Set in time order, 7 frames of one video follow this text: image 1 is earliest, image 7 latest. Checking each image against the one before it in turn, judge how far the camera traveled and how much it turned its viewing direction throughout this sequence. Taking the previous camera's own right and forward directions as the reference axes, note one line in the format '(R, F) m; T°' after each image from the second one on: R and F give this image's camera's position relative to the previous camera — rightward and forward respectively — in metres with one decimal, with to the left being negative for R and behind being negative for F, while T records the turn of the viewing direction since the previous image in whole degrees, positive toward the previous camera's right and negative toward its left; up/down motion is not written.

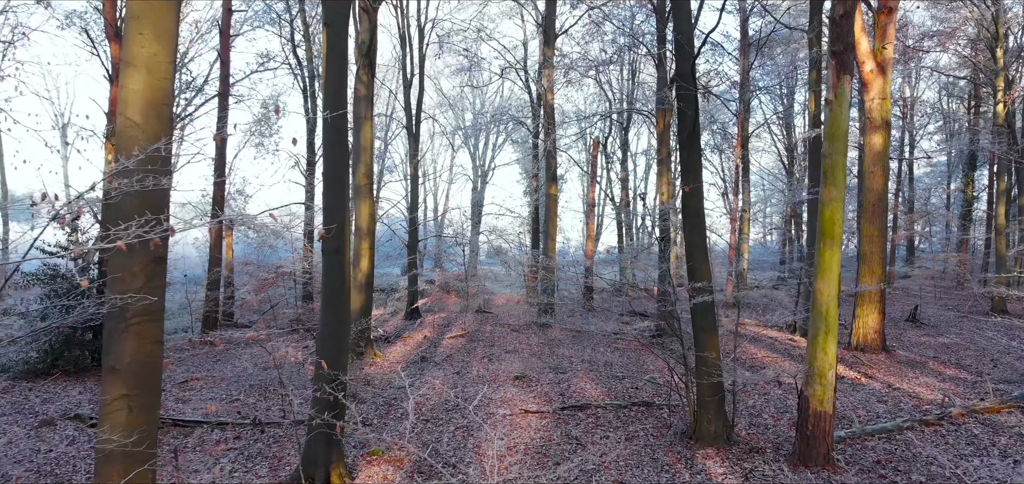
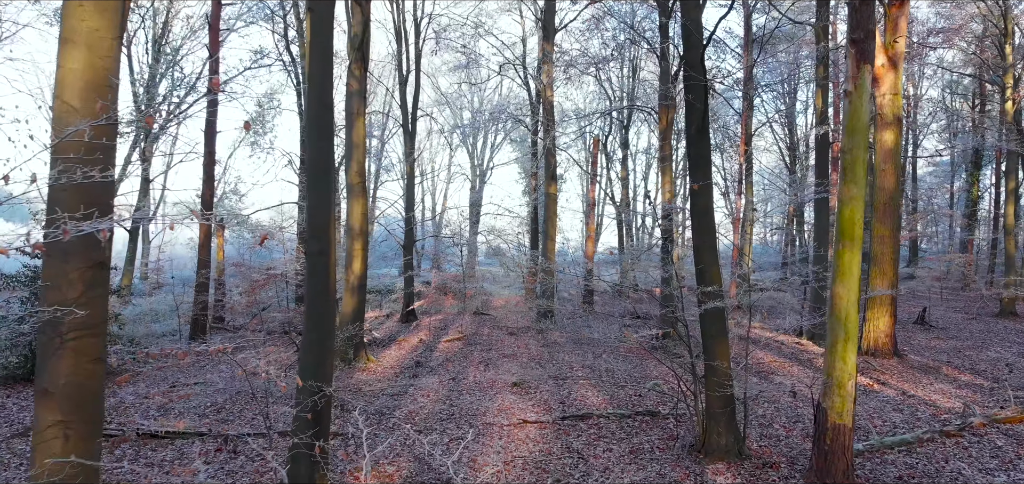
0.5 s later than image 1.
(0.0, +0.4) m; 0°
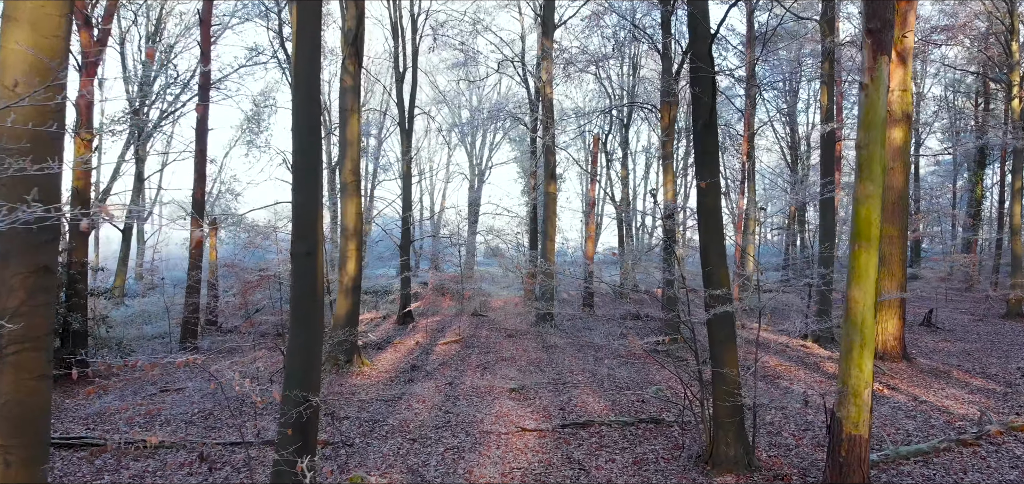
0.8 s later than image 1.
(0.0, +0.3) m; 0°
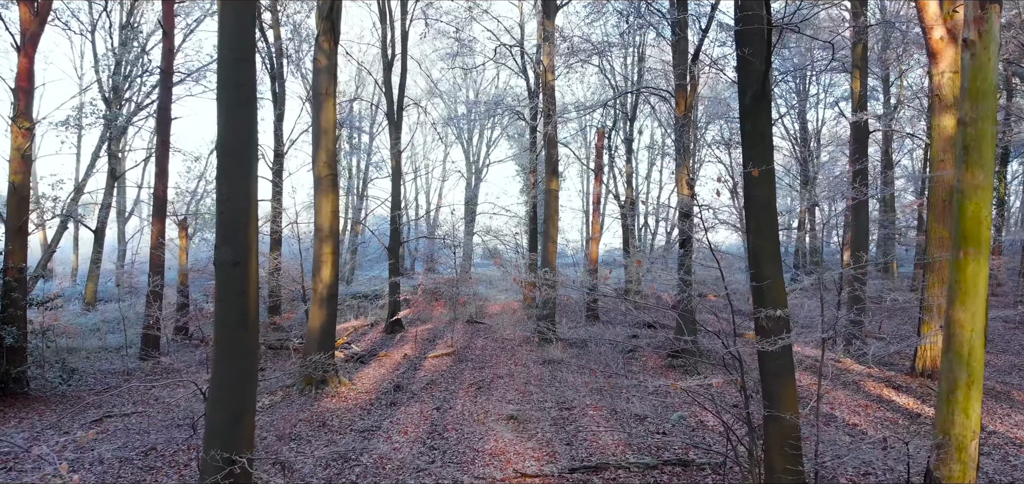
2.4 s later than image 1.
(0.0, +1.1) m; 0°
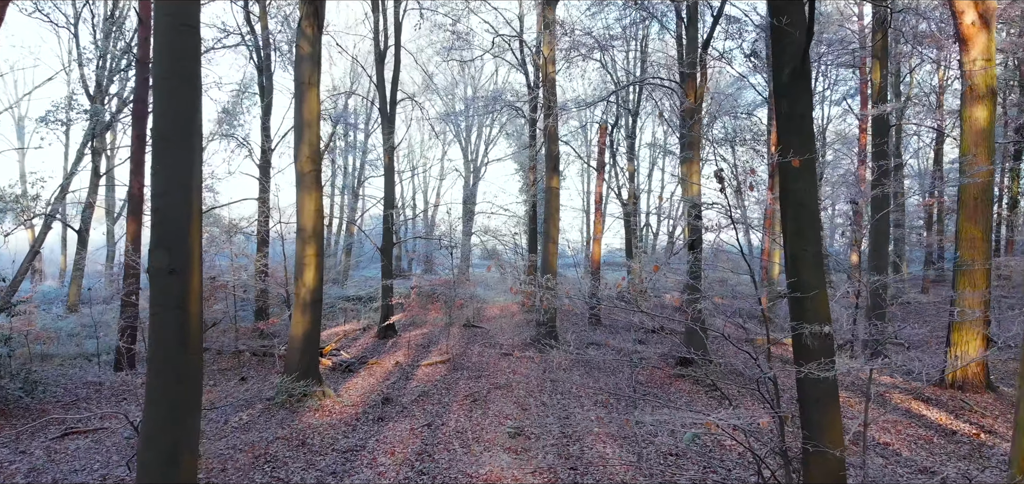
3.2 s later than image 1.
(0.0, +0.6) m; 0°
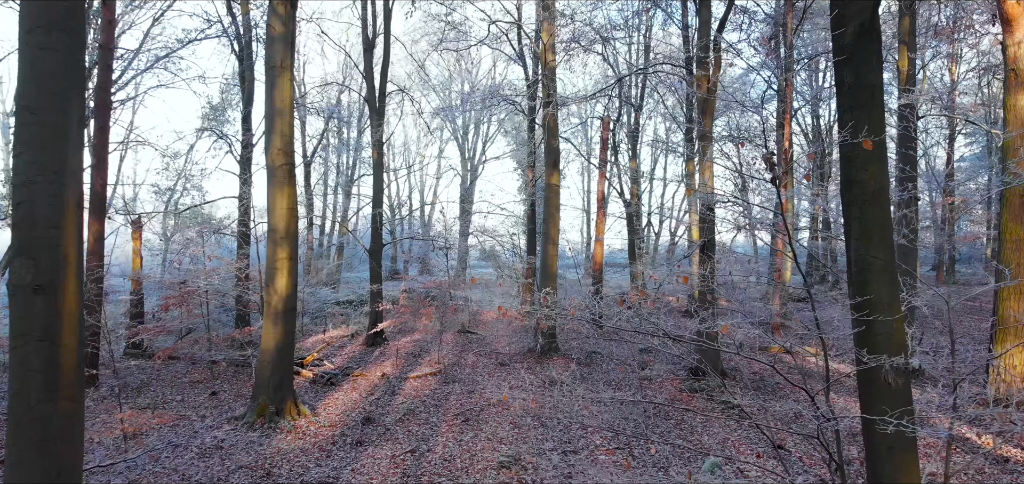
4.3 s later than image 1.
(+0.1, +0.7) m; 0°
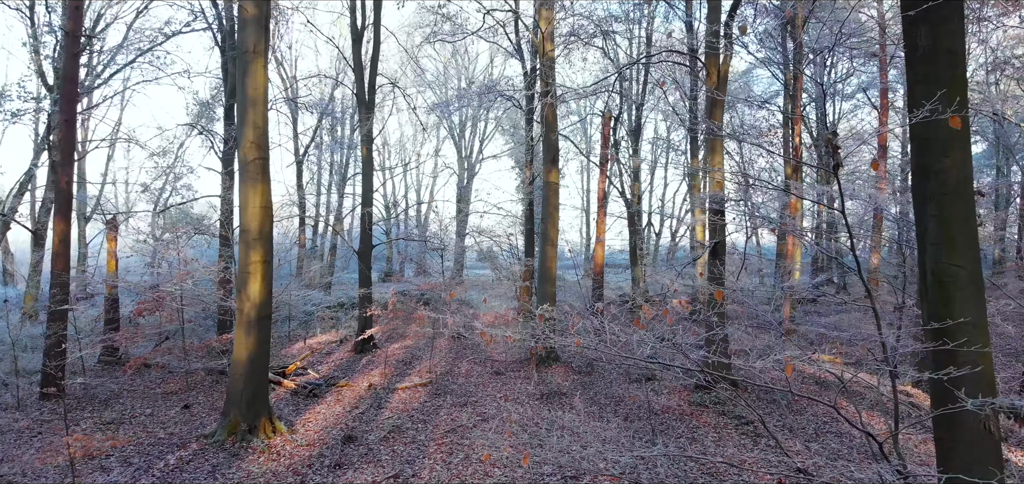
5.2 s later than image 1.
(0.0, +0.6) m; 0°
